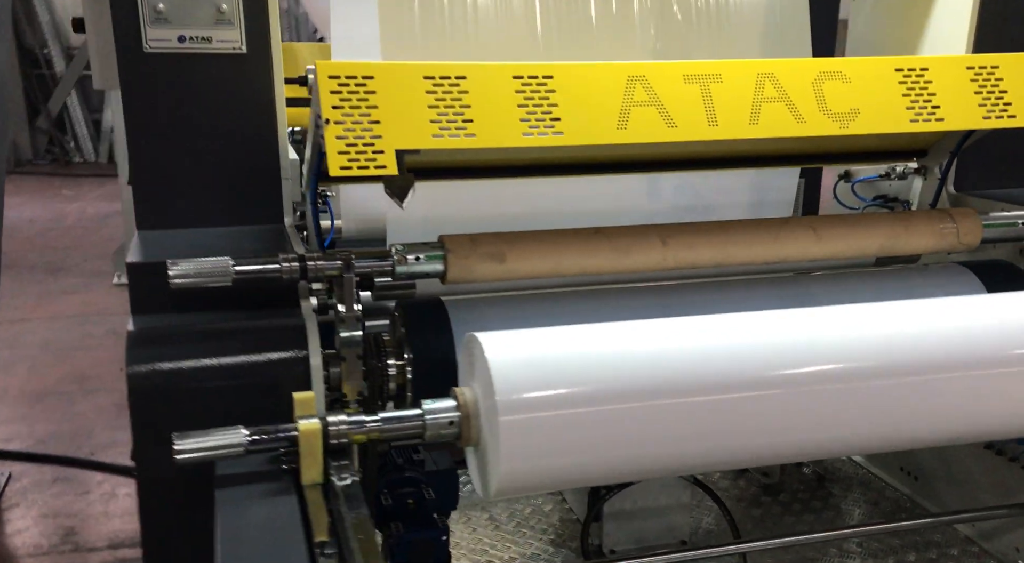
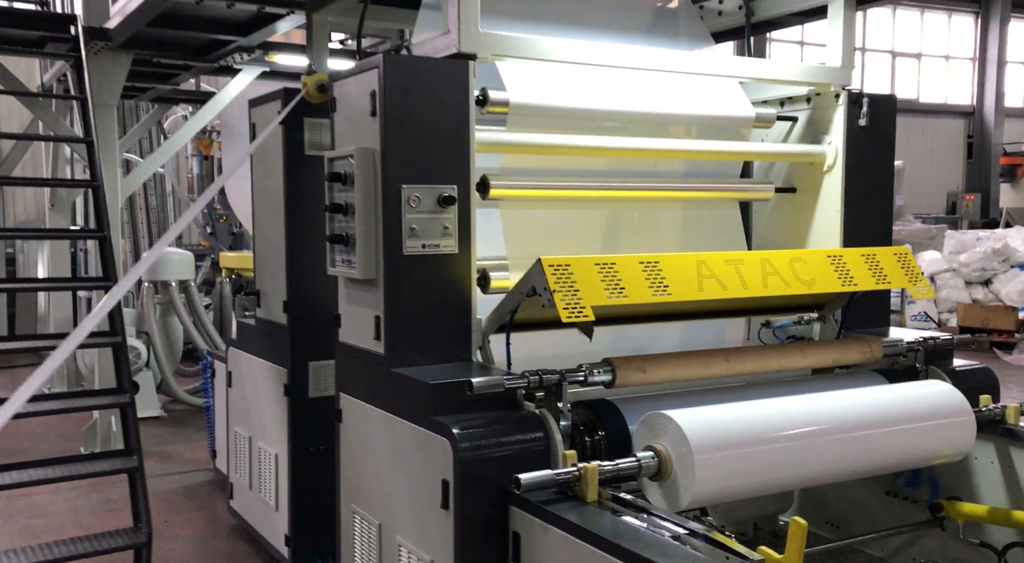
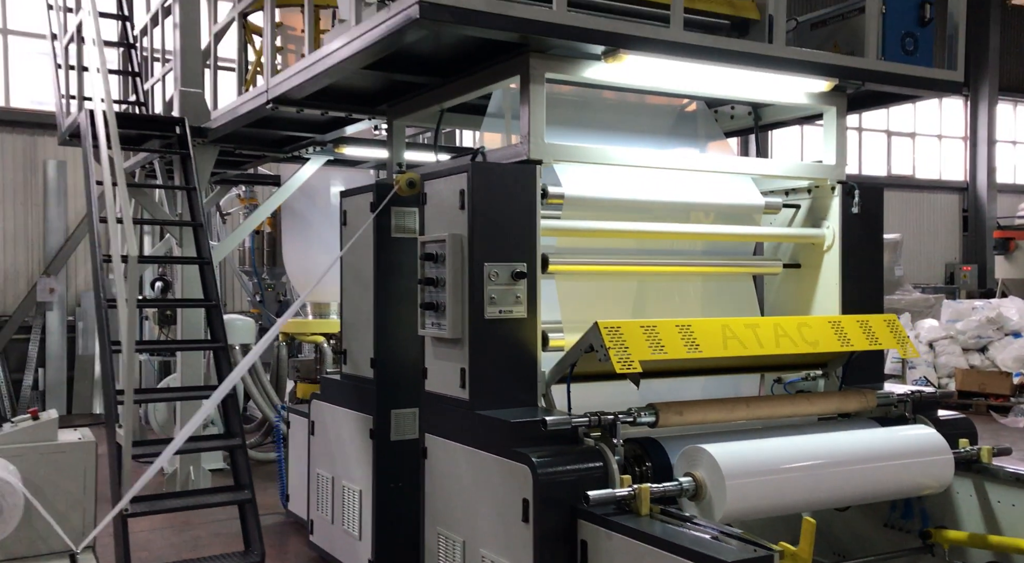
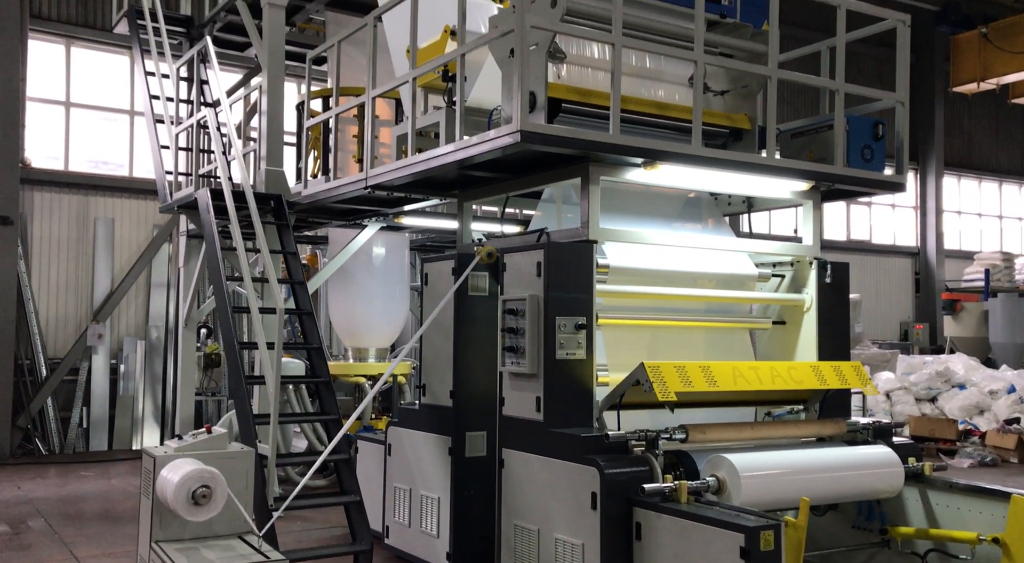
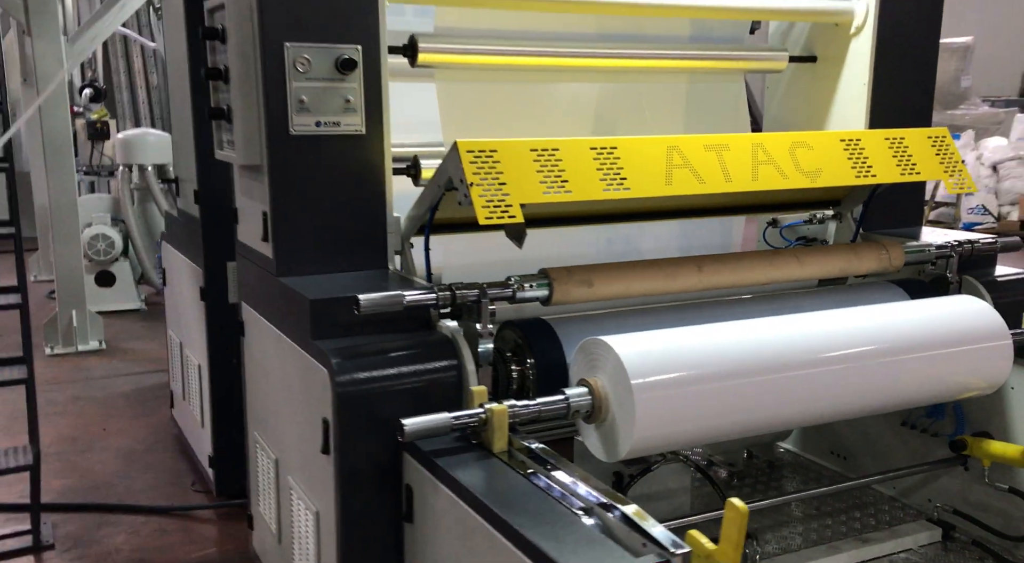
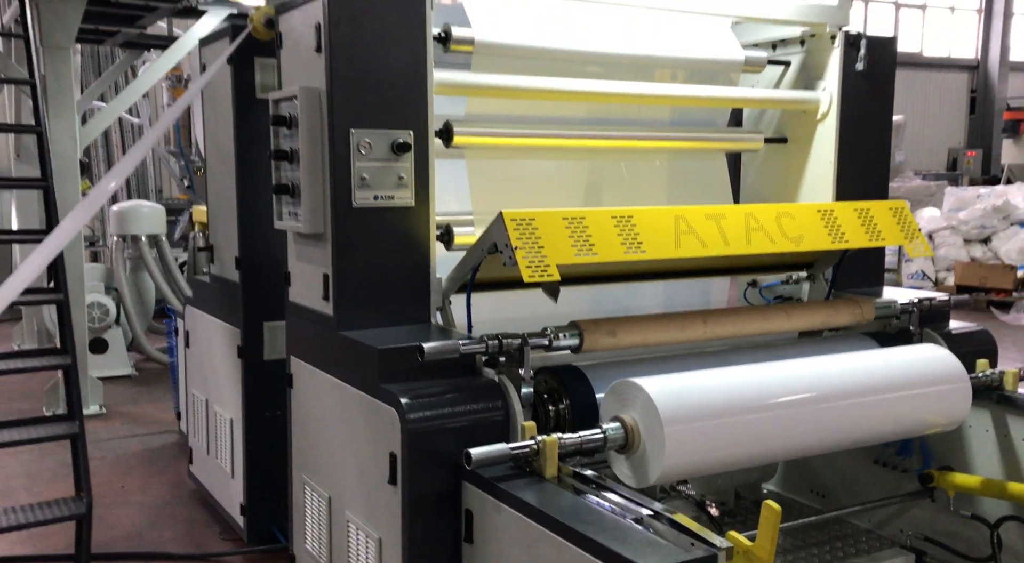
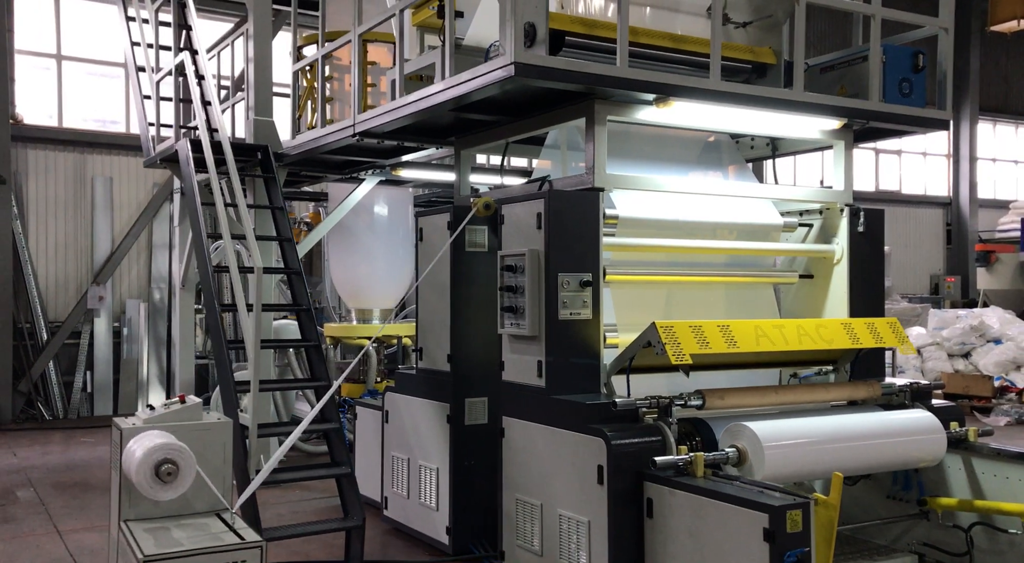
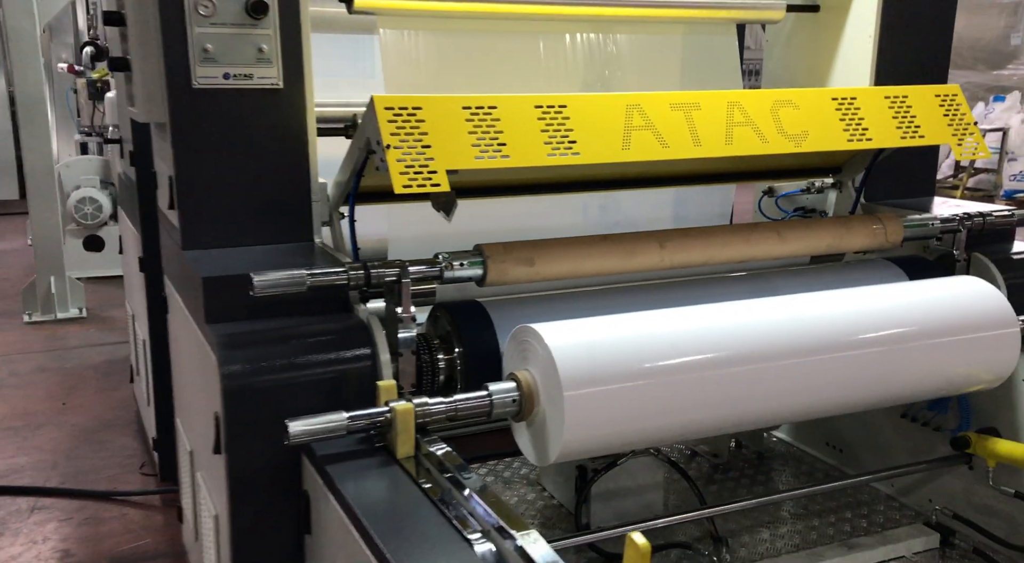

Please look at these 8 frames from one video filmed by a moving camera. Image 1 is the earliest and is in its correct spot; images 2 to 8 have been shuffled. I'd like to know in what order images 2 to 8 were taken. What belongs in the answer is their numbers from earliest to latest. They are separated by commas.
8, 5, 6, 2, 3, 7, 4
